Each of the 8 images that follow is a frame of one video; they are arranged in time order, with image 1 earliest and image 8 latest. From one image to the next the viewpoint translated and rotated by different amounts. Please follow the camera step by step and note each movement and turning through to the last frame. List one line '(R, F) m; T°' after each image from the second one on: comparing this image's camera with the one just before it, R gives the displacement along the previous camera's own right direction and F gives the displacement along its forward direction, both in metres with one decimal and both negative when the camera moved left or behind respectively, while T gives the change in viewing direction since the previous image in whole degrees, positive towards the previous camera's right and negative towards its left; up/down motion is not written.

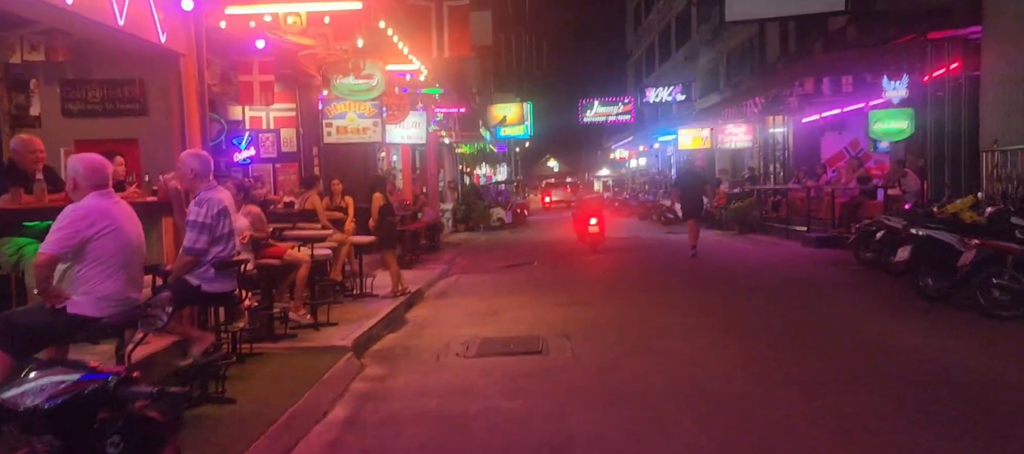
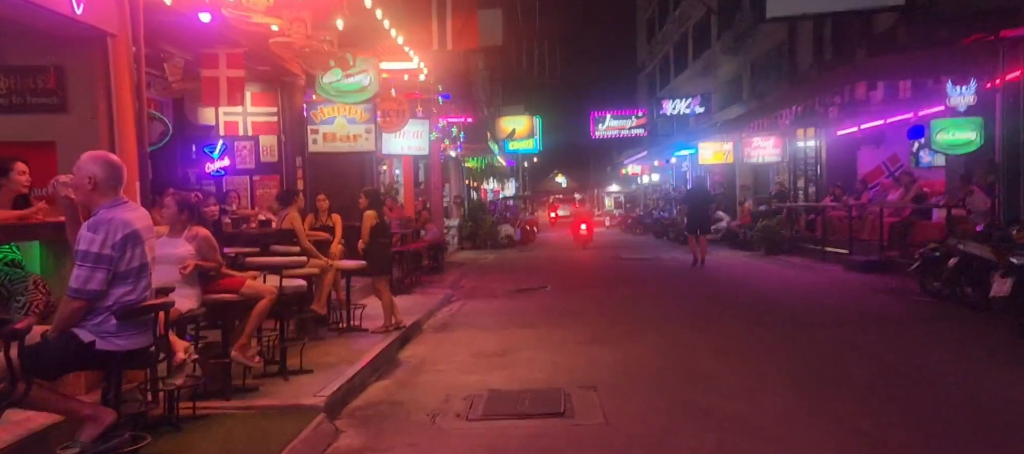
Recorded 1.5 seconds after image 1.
(-0.1, +1.9) m; 0°
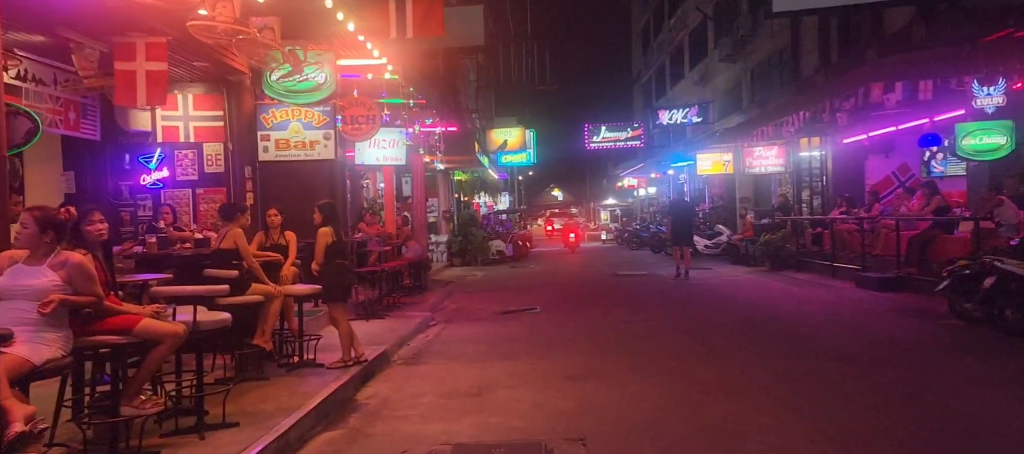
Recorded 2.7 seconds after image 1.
(+0.2, +1.5) m; 0°
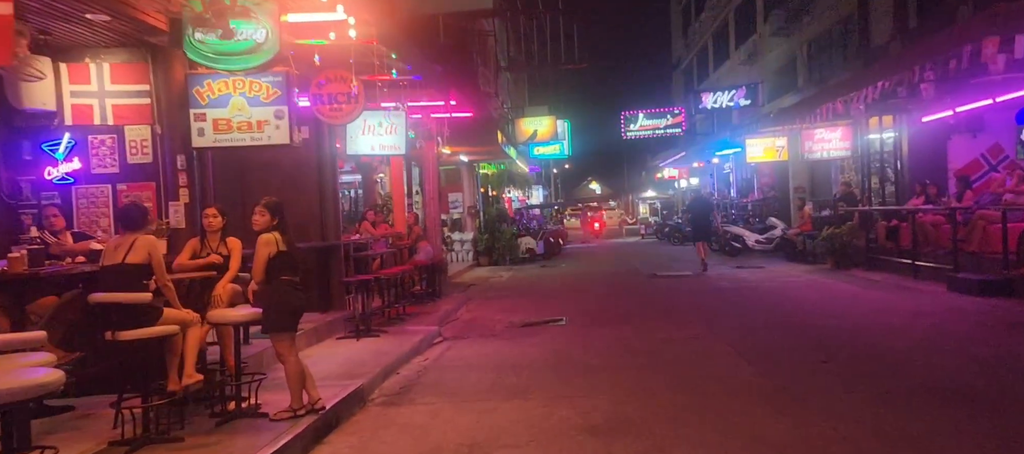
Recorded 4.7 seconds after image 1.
(+0.3, +2.5) m; -3°
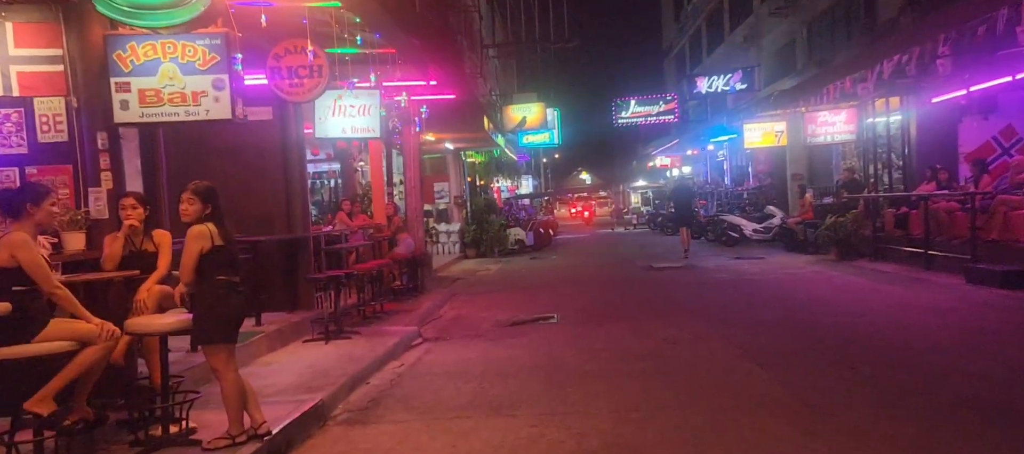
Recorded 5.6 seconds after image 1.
(+0.1, +1.2) m; +1°
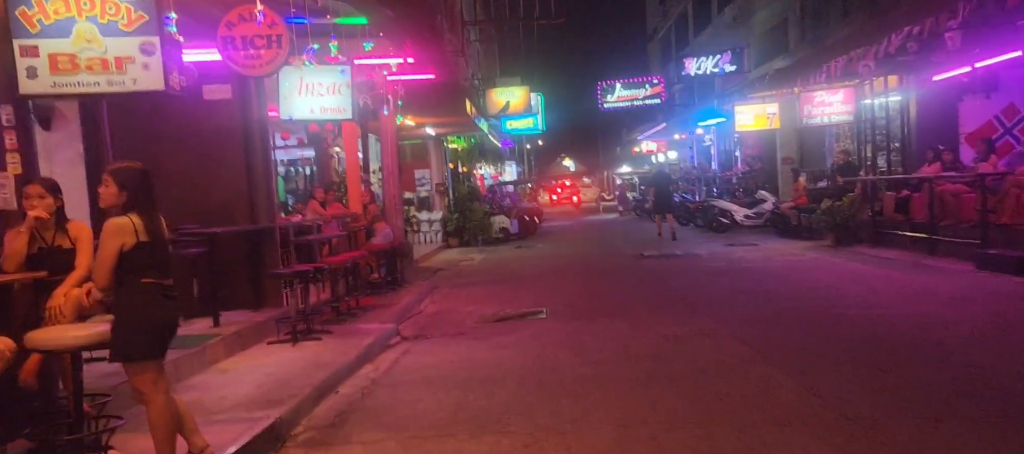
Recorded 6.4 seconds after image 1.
(0.0, +1.1) m; +1°
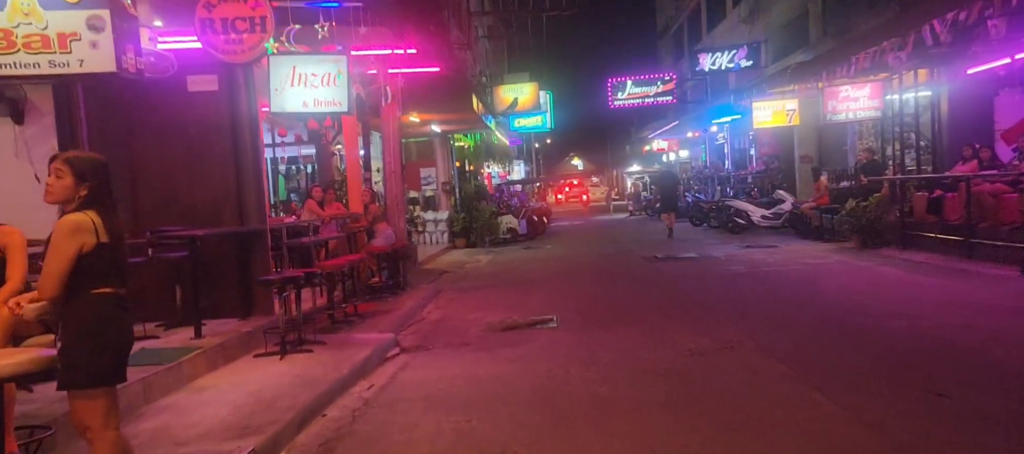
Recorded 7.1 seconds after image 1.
(0.0, +0.9) m; -1°
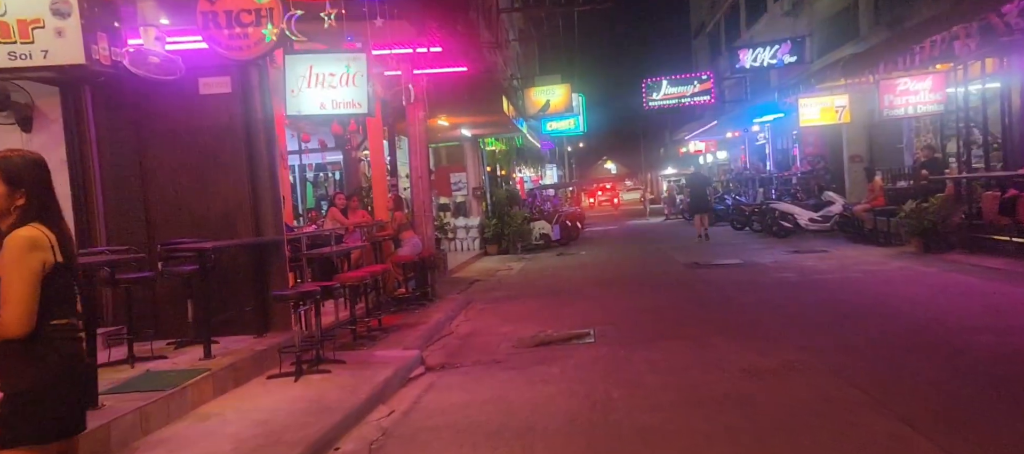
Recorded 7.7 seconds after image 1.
(0.0, +0.8) m; -2°
